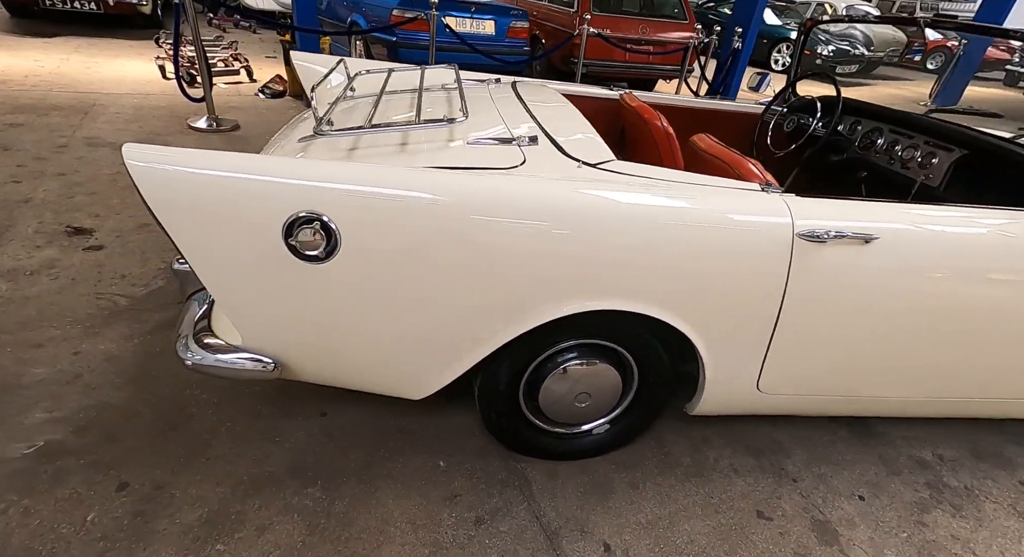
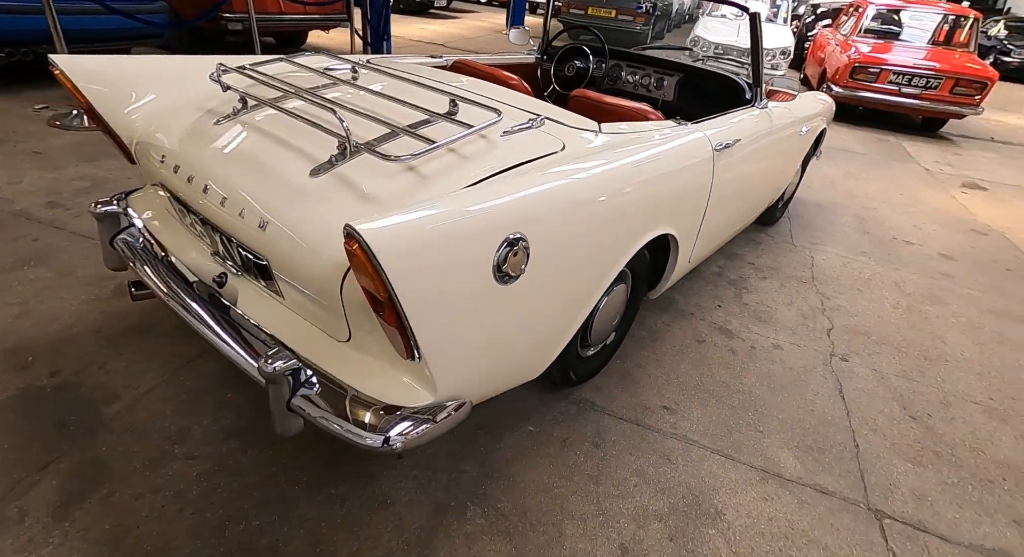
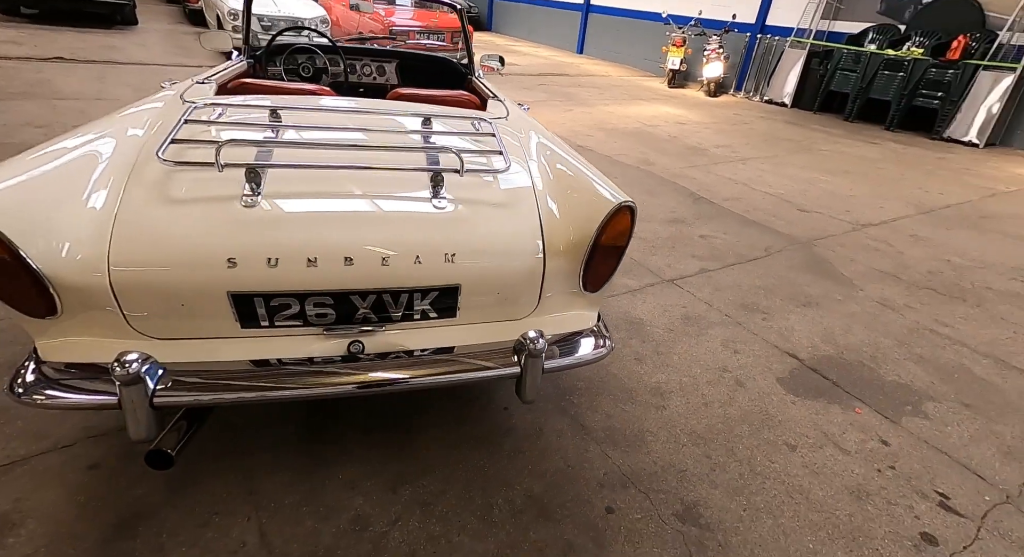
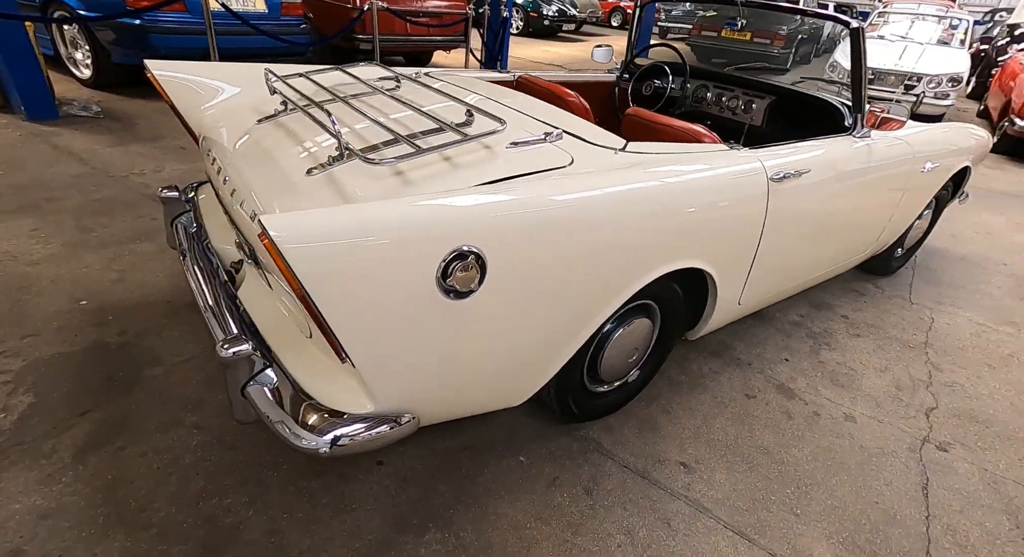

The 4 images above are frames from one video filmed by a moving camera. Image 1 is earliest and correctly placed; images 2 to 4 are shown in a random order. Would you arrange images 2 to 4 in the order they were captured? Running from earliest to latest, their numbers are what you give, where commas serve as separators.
4, 2, 3
